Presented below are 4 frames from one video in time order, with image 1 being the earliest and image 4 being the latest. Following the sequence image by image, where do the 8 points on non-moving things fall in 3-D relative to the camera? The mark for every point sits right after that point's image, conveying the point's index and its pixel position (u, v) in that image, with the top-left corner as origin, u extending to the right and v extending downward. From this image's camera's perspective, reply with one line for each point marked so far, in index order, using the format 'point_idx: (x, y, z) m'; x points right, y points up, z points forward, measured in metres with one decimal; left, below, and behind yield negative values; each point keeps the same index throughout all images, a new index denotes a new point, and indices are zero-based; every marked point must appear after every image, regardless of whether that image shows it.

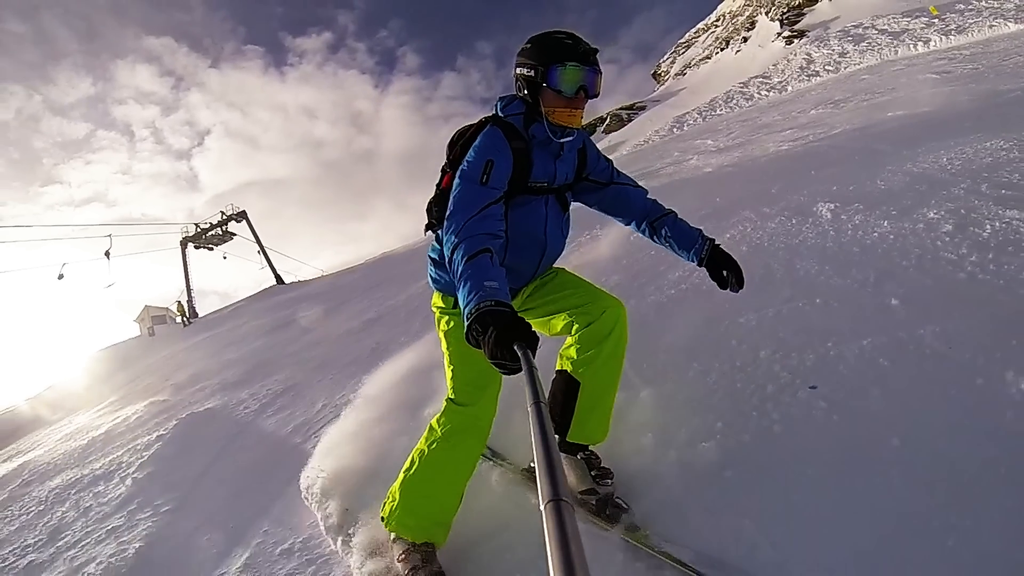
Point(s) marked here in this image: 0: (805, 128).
0: (+4.2, +2.4, +9.8) m
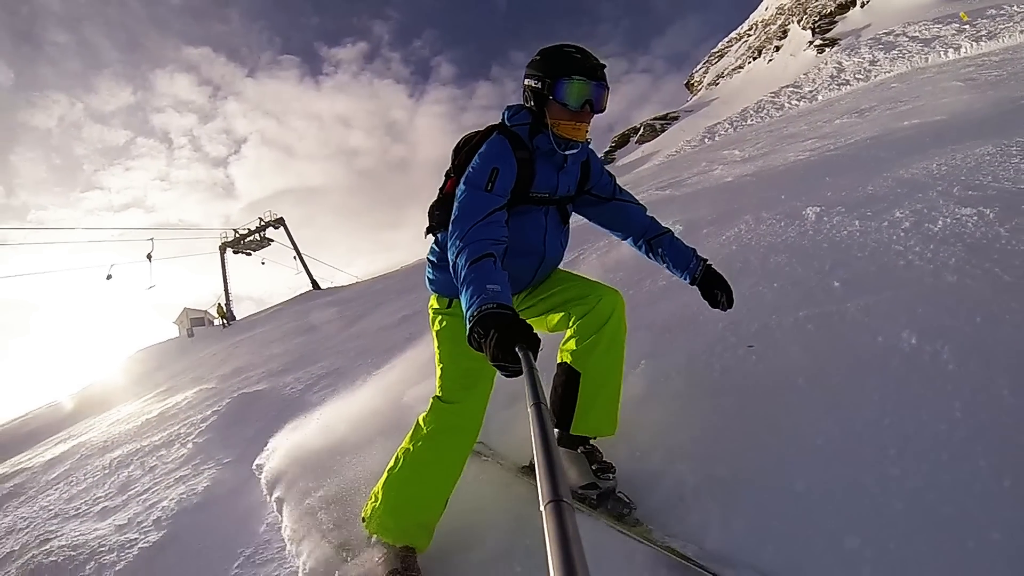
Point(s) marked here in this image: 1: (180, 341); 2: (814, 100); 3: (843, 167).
0: (+4.6, +2.3, +10.0) m
1: (-8.5, -1.3, +17.1) m
2: (+7.3, +4.6, +16.3) m
3: (+2.8, +1.1, +5.8) m
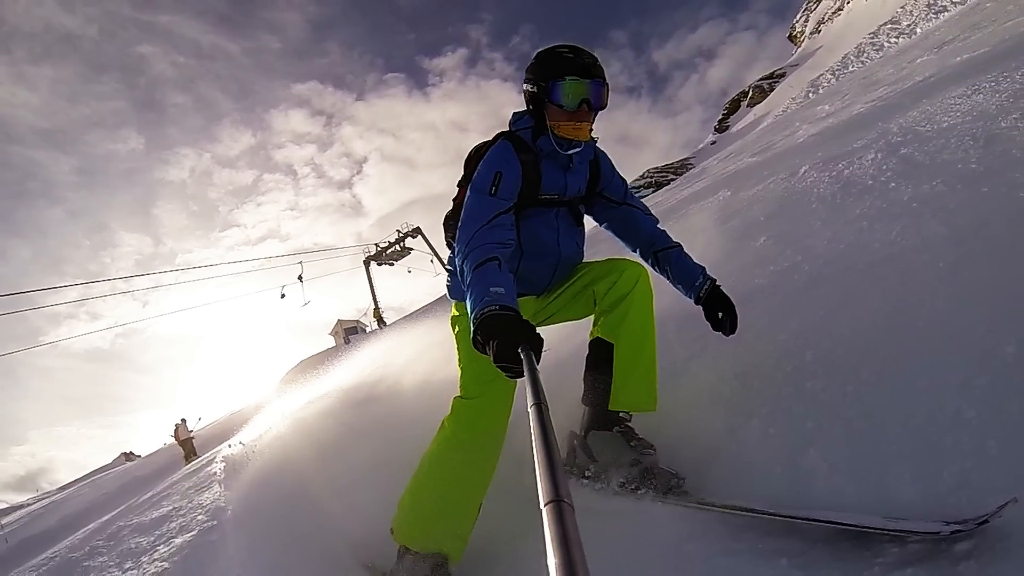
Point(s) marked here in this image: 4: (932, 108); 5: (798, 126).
0: (+5.9, +3.2, +10.2) m
1: (-5.0, -1.8, +19.7) m
2: (+9.4, +6.0, +15.9) m
3: (+3.5, +1.6, +6.4) m
4: (+2.7, +1.1, +4.2) m
5: (+5.7, +3.3, +13.6) m
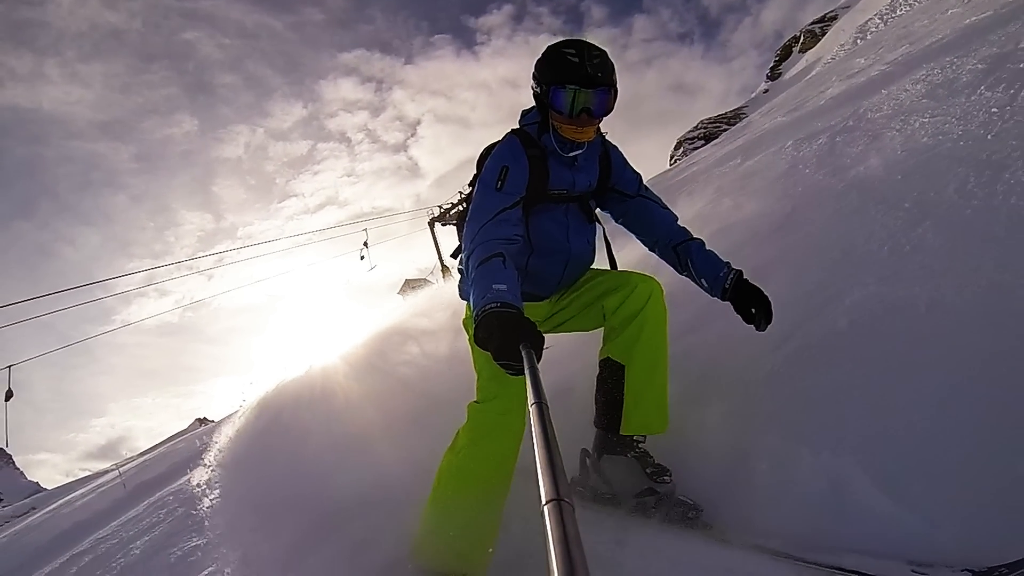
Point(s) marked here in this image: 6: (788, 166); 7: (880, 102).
0: (+6.1, +3.8, +9.9) m
1: (-3.7, -0.9, +20.6) m
2: (+10.1, +7.1, +15.1) m
3: (+3.5, +2.0, +6.5) m
4: (+2.6, +1.3, +4.4) m
5: (+6.3, +4.1, +13.3) m
6: (+1.8, +0.8, +4.5) m
7: (+2.5, +1.2, +4.5) m
